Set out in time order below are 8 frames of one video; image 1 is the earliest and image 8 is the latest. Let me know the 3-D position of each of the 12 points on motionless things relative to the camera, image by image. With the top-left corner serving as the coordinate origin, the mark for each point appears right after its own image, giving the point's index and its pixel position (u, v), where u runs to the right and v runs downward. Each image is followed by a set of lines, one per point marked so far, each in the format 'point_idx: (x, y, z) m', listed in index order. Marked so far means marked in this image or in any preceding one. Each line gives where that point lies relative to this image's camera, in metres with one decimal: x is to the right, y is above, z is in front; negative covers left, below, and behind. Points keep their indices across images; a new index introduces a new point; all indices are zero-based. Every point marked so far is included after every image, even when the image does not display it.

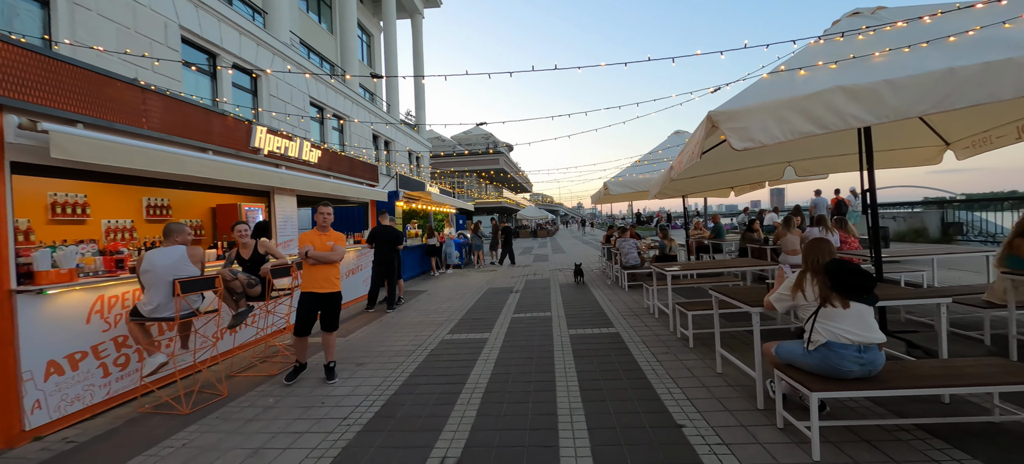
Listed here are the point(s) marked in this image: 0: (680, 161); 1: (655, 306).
0: (+1.9, +0.8, +3.7) m
1: (+2.3, -1.2, +5.7) m
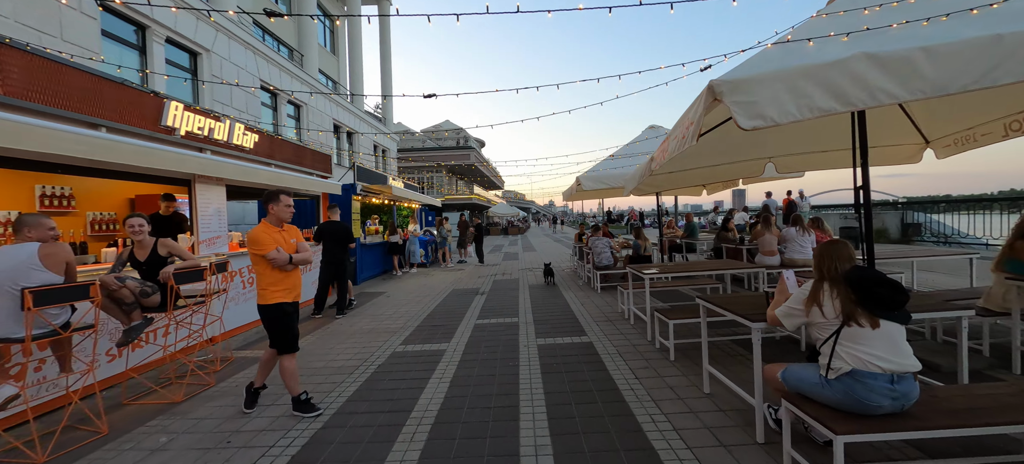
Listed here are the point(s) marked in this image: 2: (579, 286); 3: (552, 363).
0: (+1.5, +0.8, +3.2) m
1: (+1.8, -1.2, +5.2) m
2: (+1.6, -1.2, +8.3) m
3: (+0.4, -1.5, +4.0) m
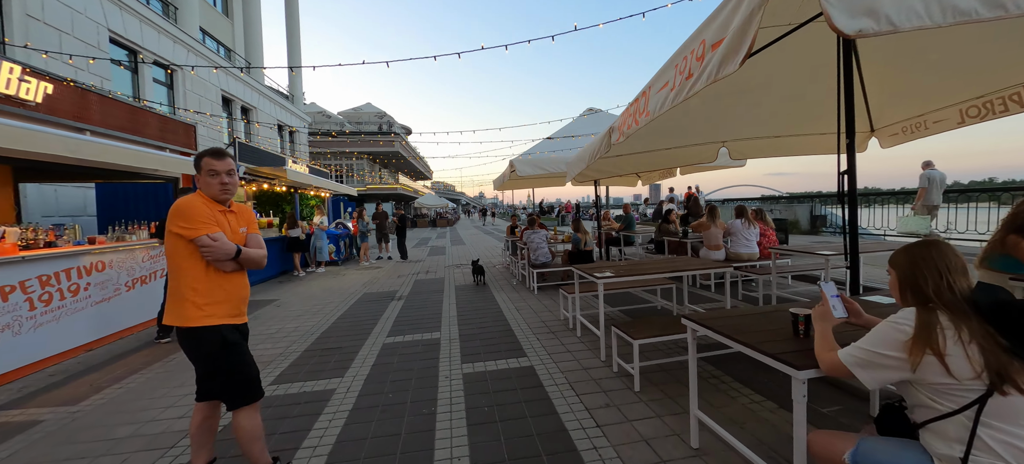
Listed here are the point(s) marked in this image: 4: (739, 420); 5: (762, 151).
0: (+0.9, +0.8, +2.3) m
1: (+0.8, -1.1, +4.3) m
2: (+0.1, -1.1, +7.3) m
3: (-0.3, -1.4, +2.9) m
4: (+1.6, -1.4, +2.6) m
5: (+3.9, +1.2, +5.5) m
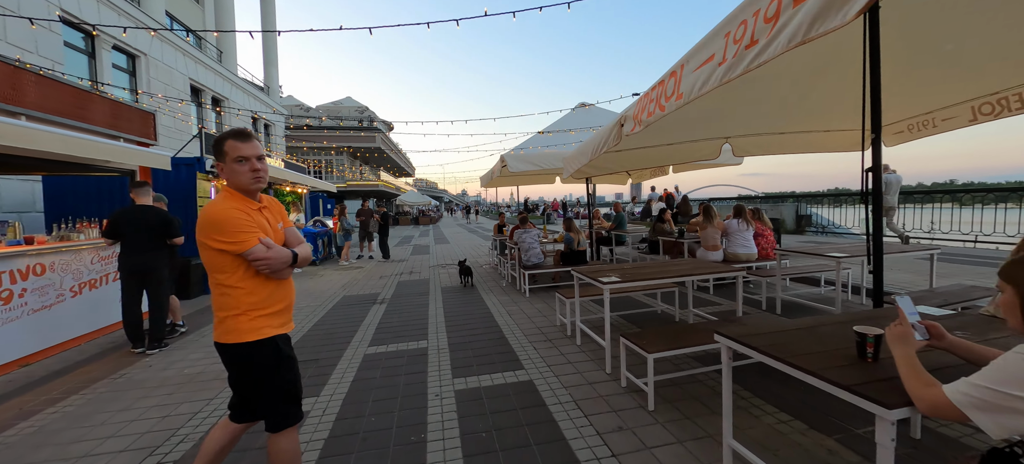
0: (+1.0, +0.8, +1.9) m
1: (+0.8, -1.1, +4.0) m
2: (-0.1, -1.1, +7.0) m
3: (-0.3, -1.4, +2.6) m
4: (+1.7, -1.4, +2.3) m
5: (+3.7, +1.2, +5.3) m
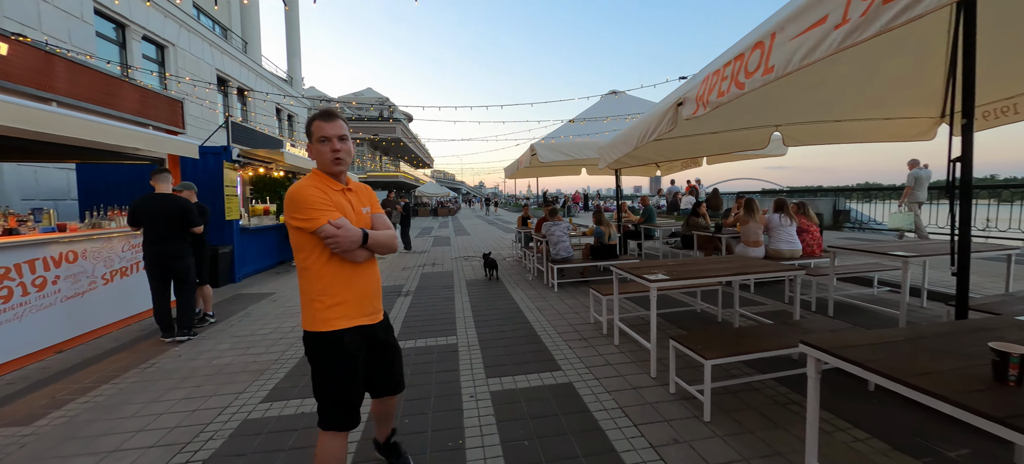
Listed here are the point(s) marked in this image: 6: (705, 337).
0: (+1.3, +0.8, +1.7) m
1: (+1.1, -1.0, +3.8) m
2: (+0.3, -0.9, +6.8) m
3: (0.0, -1.4, +2.4) m
4: (+1.9, -1.4, +2.0) m
5: (+4.2, +1.3, +4.9) m
6: (+1.5, -0.8, +2.8) m
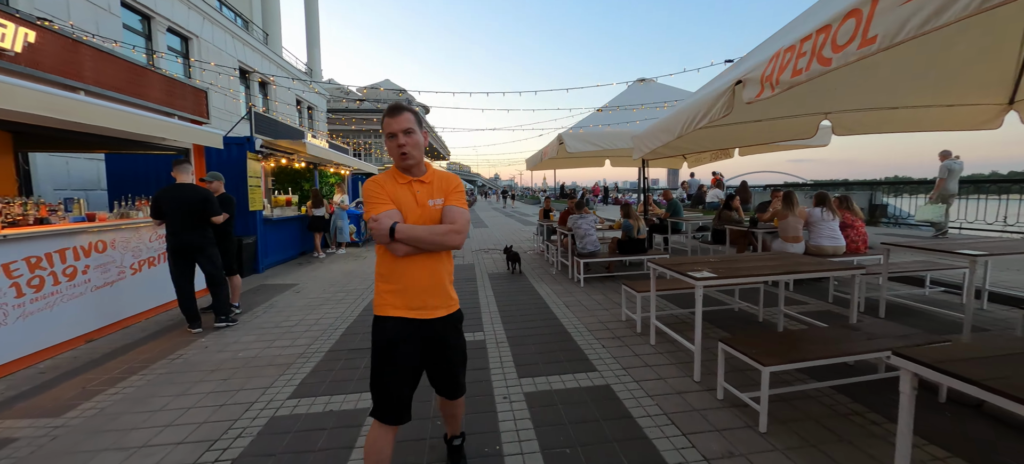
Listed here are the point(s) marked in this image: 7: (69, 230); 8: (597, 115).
0: (+1.5, +0.9, +1.4) m
1: (+1.4, -0.9, +3.6) m
2: (+0.8, -0.8, +6.6) m
3: (+0.3, -1.4, +2.2) m
4: (+2.2, -1.3, +1.8) m
5: (+4.5, +1.4, +4.5) m
6: (+1.8, -0.8, +2.6) m
7: (-5.0, 0.0, +4.0) m
8: (+1.4, +2.0, +6.0) m
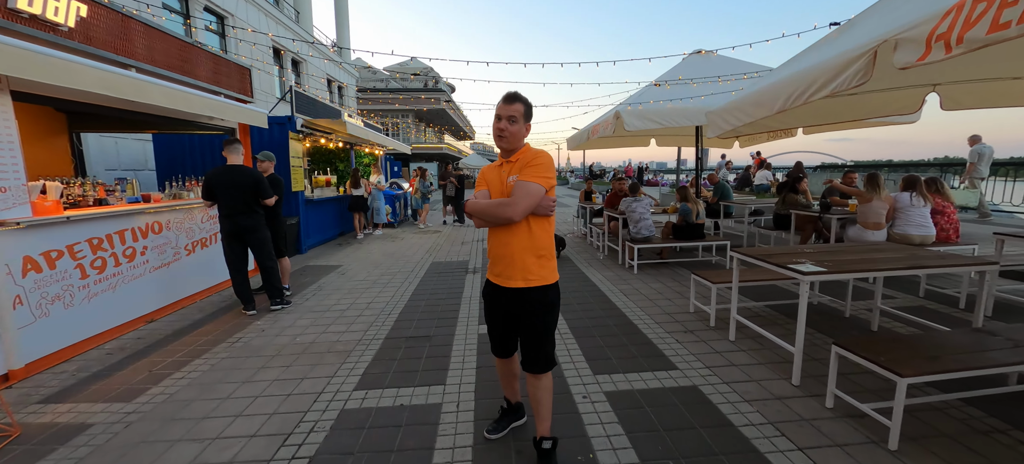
0: (+2.0, +0.9, +1.1) m
1: (+2.1, -0.8, +3.3) m
2: (+1.5, -0.5, +6.3) m
3: (+0.9, -1.3, +2.0) m
4: (+2.7, -1.3, +1.5) m
5: (+5.2, +1.5, +4.0) m
6: (+2.4, -0.7, +2.3) m
7: (-4.4, +0.2, +4.0) m
8: (+2.2, +2.2, +5.6) m
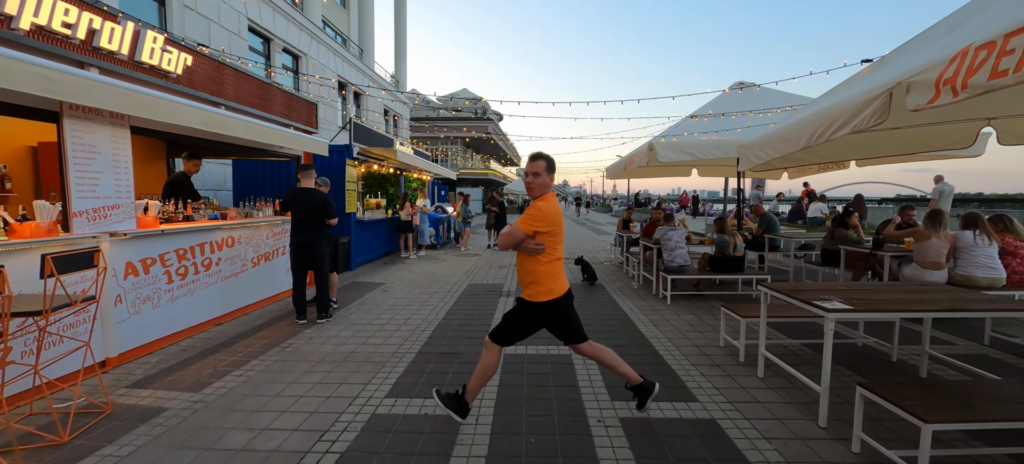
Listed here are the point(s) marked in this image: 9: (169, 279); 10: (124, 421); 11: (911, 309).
0: (+2.1, +0.7, +1.1) m
1: (+2.3, -1.1, +3.2) m
2: (+2.1, -1.0, +6.3) m
3: (+0.9, -1.5, +2.1) m
4: (+2.7, -1.5, +1.4) m
5: (+5.6, +1.0, +3.7) m
6: (+2.5, -1.0, +2.2) m
7: (-4.0, +0.1, +4.7) m
8: (+2.7, +1.8, +5.7) m
9: (-4.1, -0.6, +4.2) m
10: (-3.0, -1.5, +2.7) m
11: (+2.8, -0.6, +2.5) m
